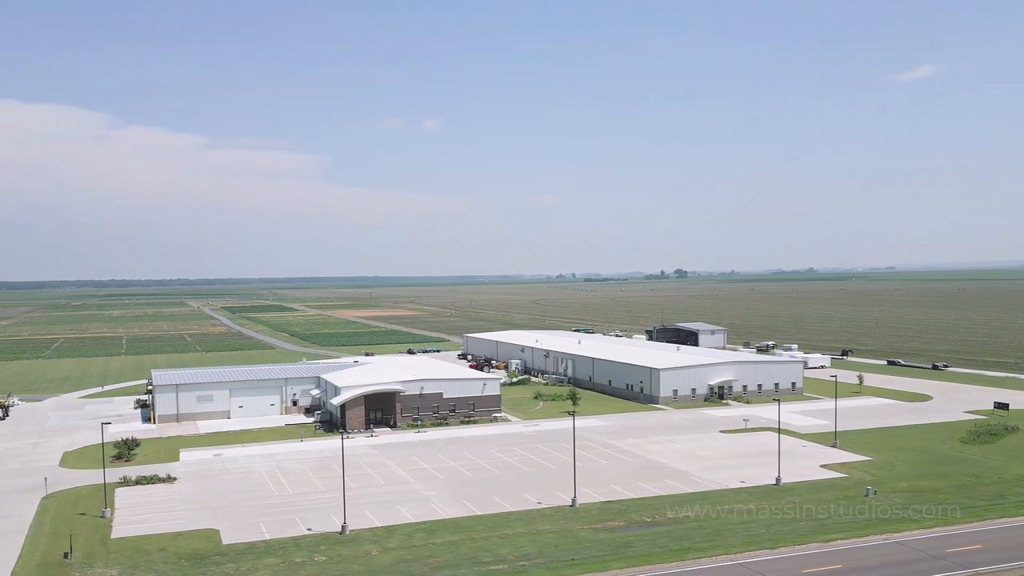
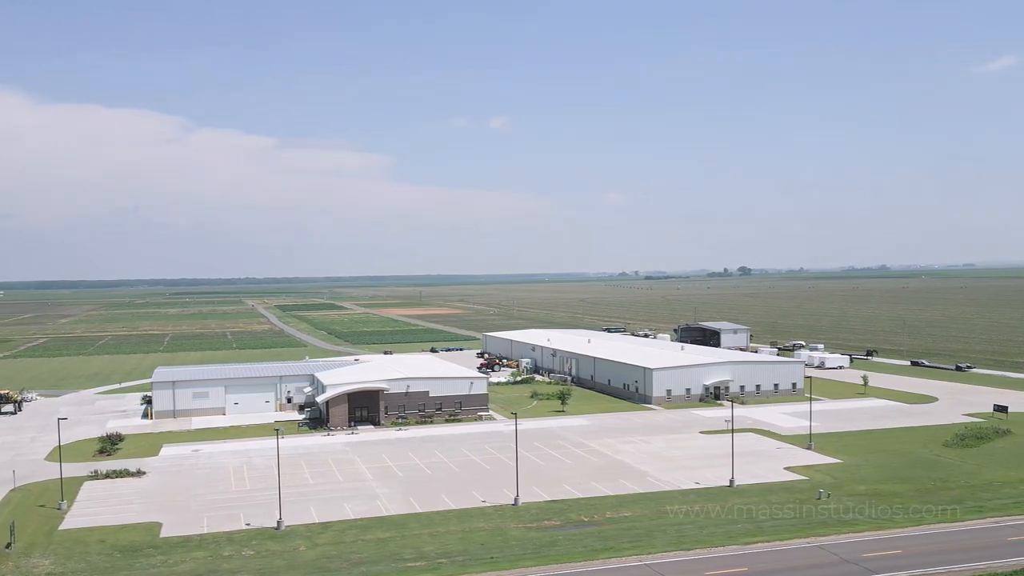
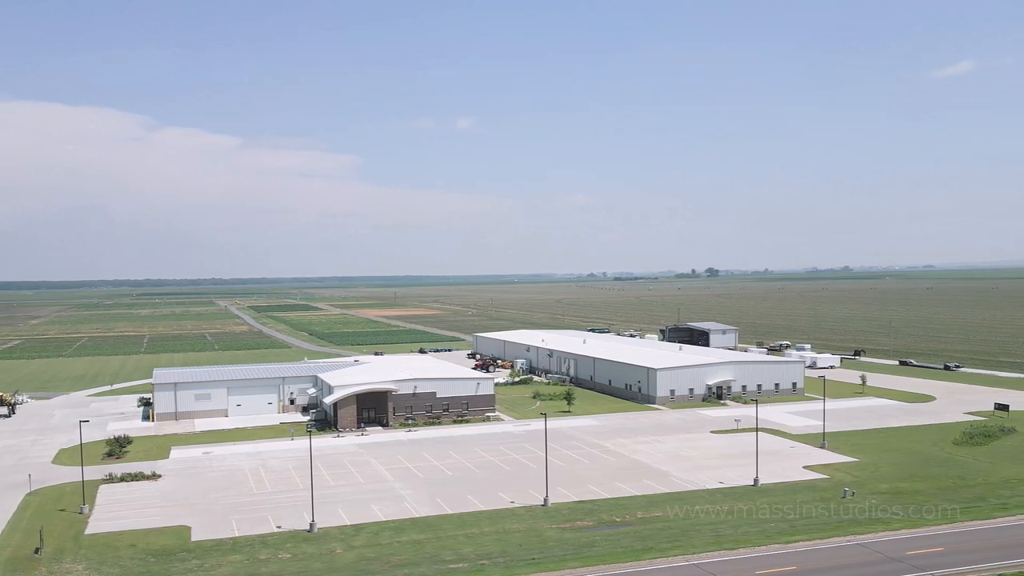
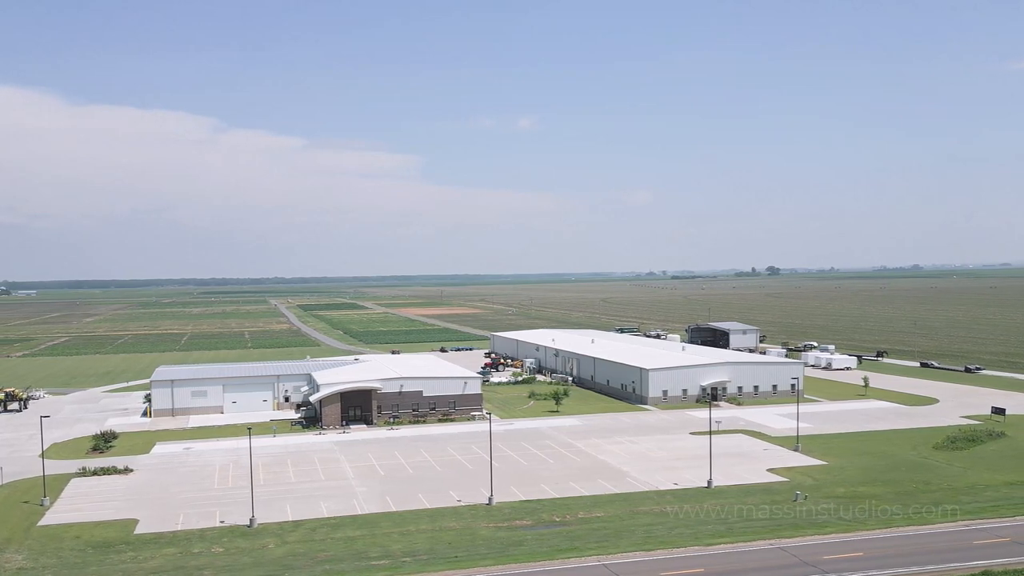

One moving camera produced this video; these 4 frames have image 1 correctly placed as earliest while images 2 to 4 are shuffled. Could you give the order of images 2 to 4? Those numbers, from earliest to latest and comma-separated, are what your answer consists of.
3, 2, 4
